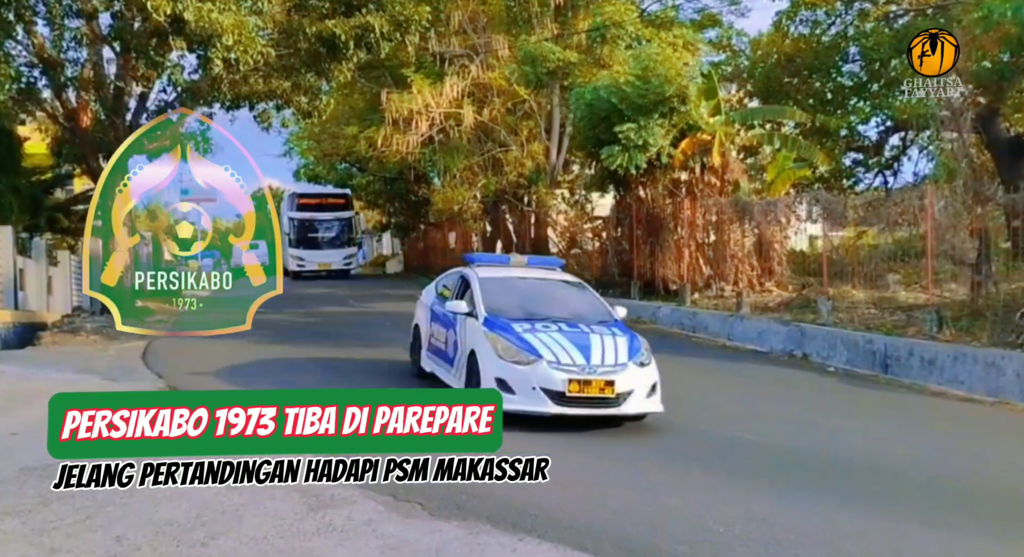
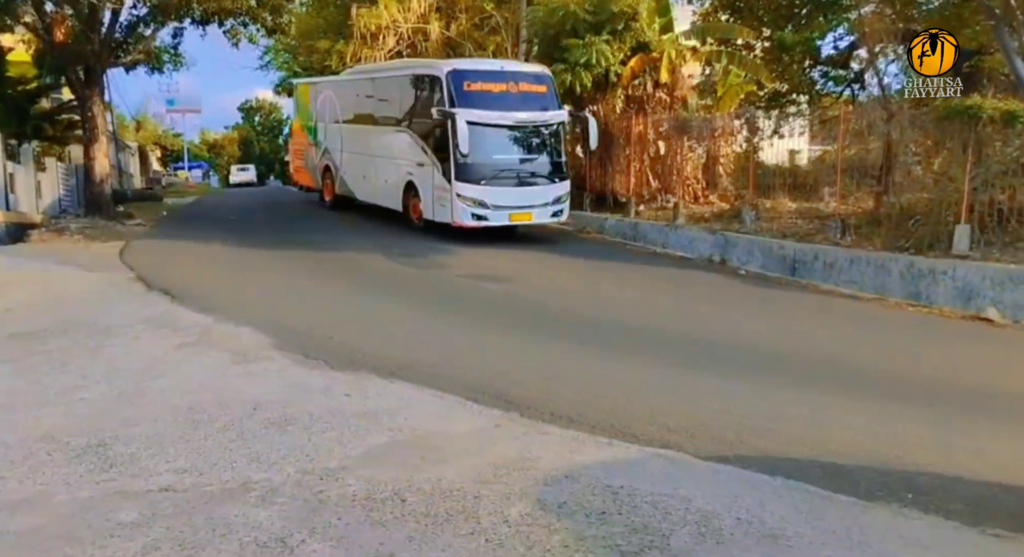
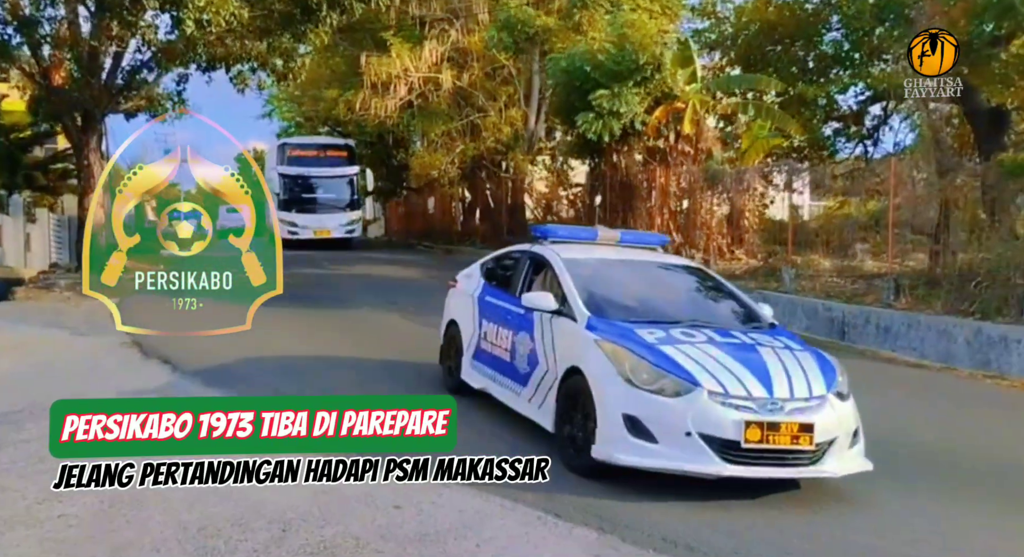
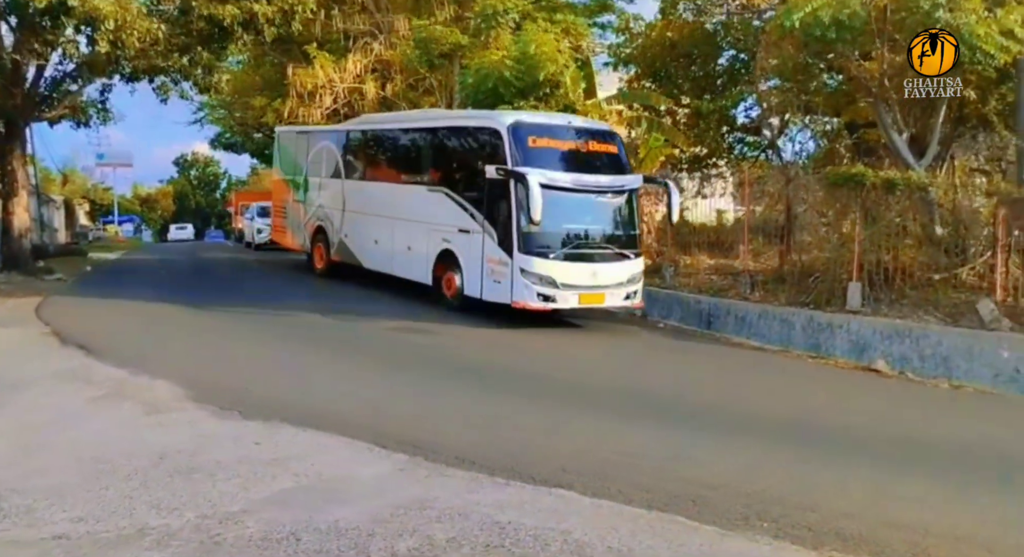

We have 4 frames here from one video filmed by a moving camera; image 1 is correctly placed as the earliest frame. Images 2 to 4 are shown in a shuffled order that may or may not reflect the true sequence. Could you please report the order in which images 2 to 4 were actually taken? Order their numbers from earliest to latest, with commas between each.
3, 2, 4
